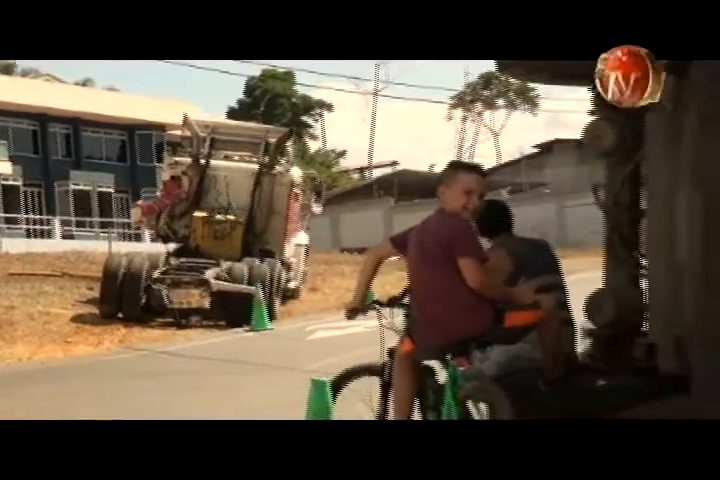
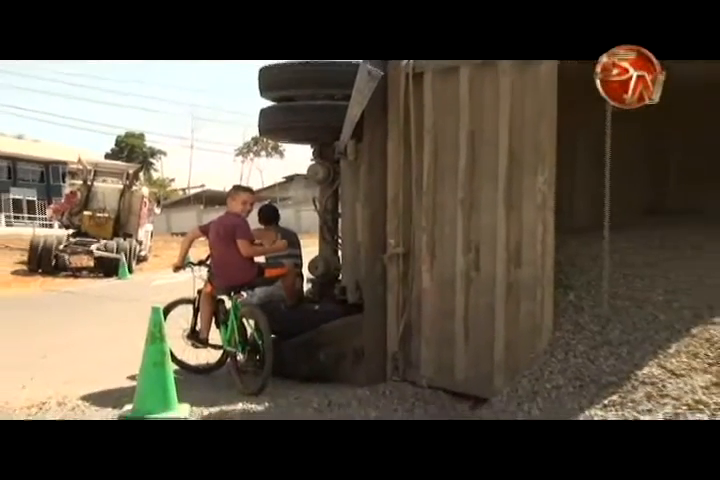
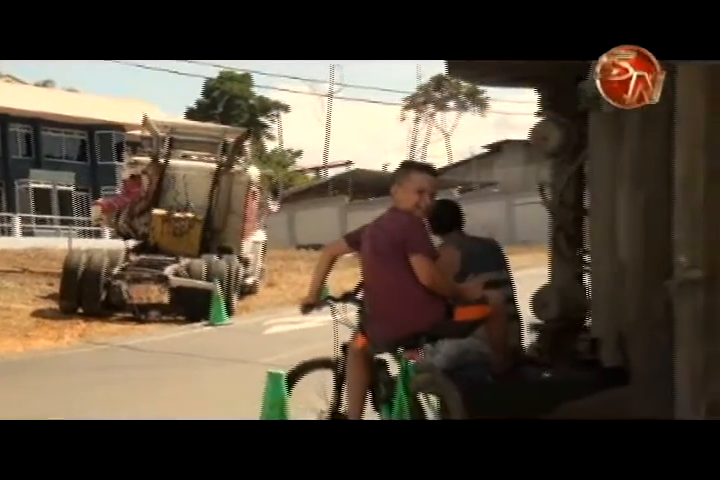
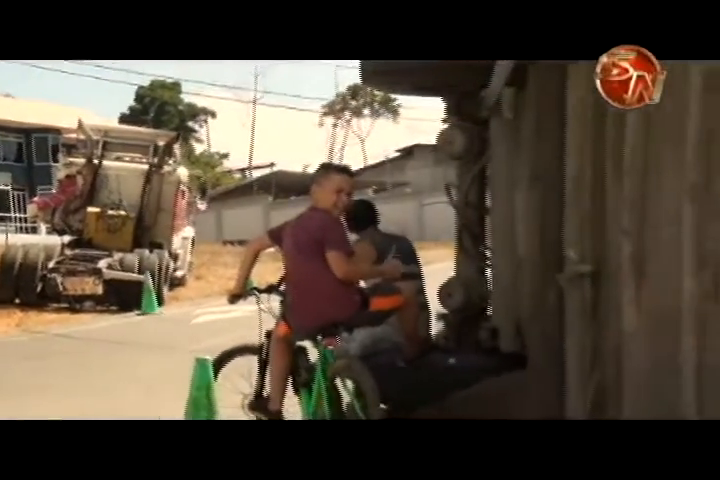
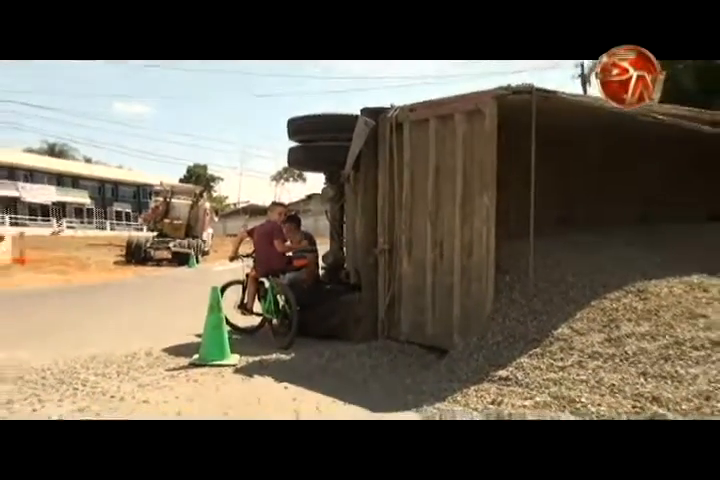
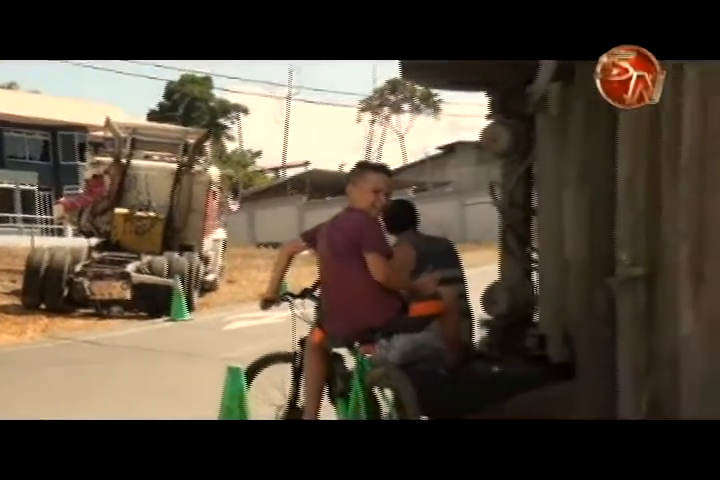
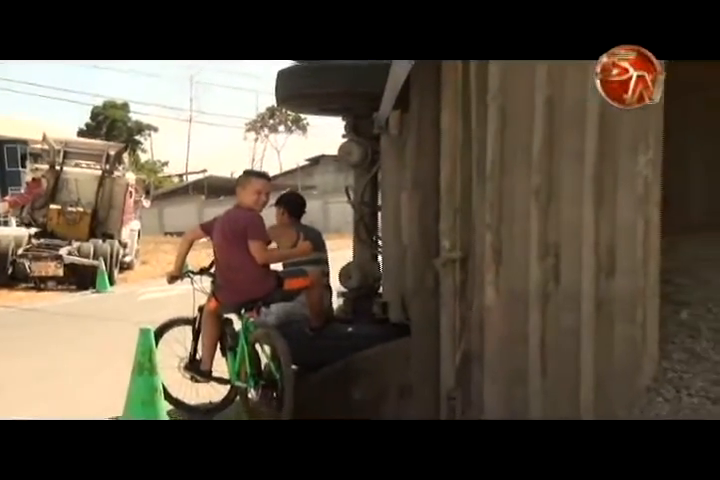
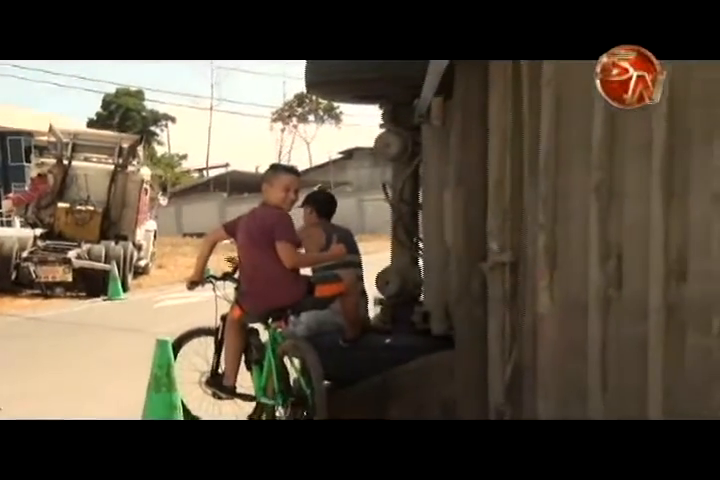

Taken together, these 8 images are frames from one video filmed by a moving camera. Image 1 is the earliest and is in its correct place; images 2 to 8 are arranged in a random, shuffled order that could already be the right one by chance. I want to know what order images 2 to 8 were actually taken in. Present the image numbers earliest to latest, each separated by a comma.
3, 6, 4, 8, 7, 2, 5
